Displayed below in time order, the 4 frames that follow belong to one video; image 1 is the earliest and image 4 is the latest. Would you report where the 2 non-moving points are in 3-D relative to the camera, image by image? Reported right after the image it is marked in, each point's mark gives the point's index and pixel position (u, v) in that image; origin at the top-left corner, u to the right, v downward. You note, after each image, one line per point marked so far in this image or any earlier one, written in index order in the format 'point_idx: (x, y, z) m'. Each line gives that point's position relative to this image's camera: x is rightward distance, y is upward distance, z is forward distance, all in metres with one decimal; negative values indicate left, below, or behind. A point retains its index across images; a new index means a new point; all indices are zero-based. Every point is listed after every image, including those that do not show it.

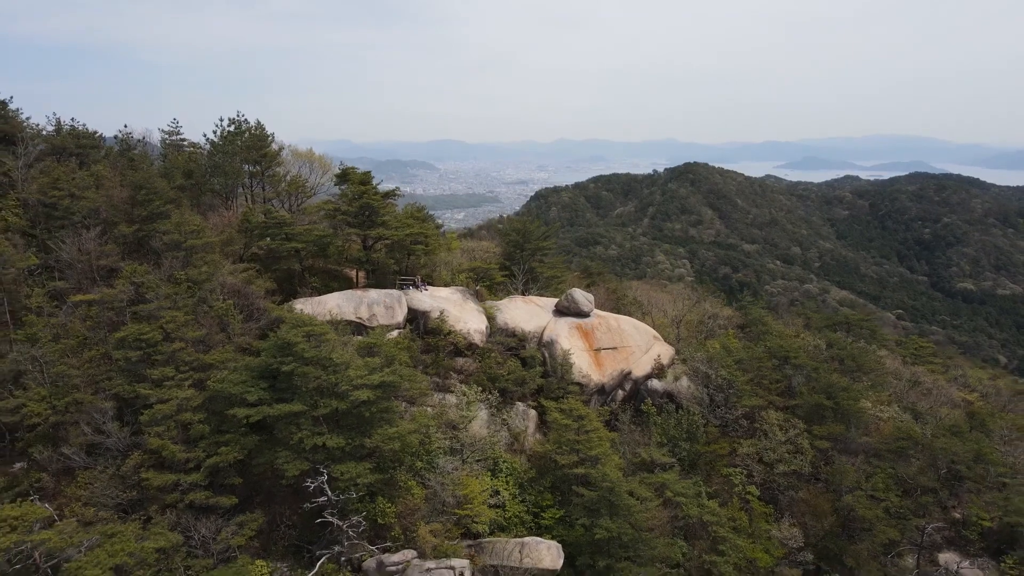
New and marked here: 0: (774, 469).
0: (+7.2, -5.0, +12.9) m
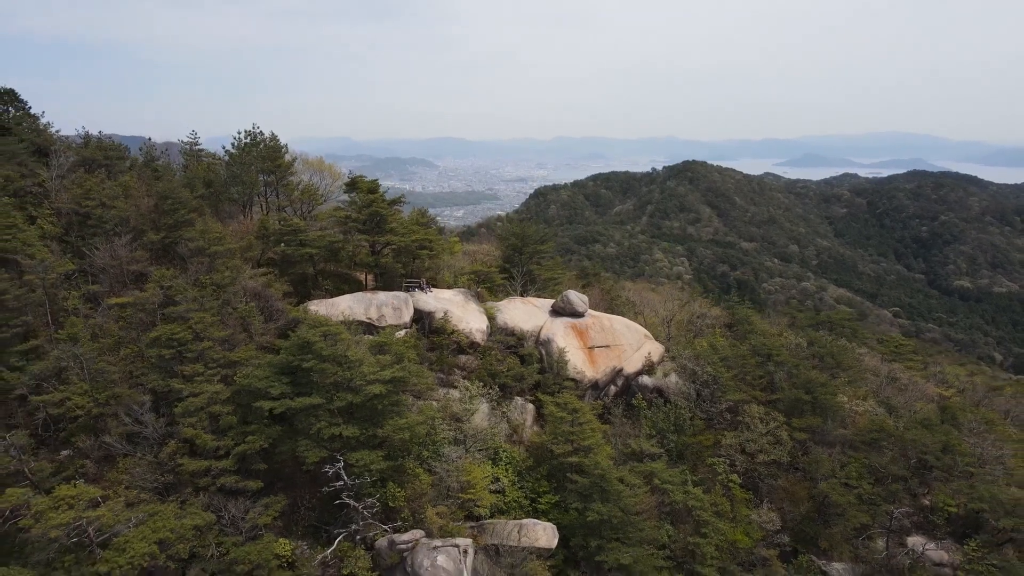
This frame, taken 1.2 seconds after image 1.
0: (+7.2, -5.0, +13.9) m
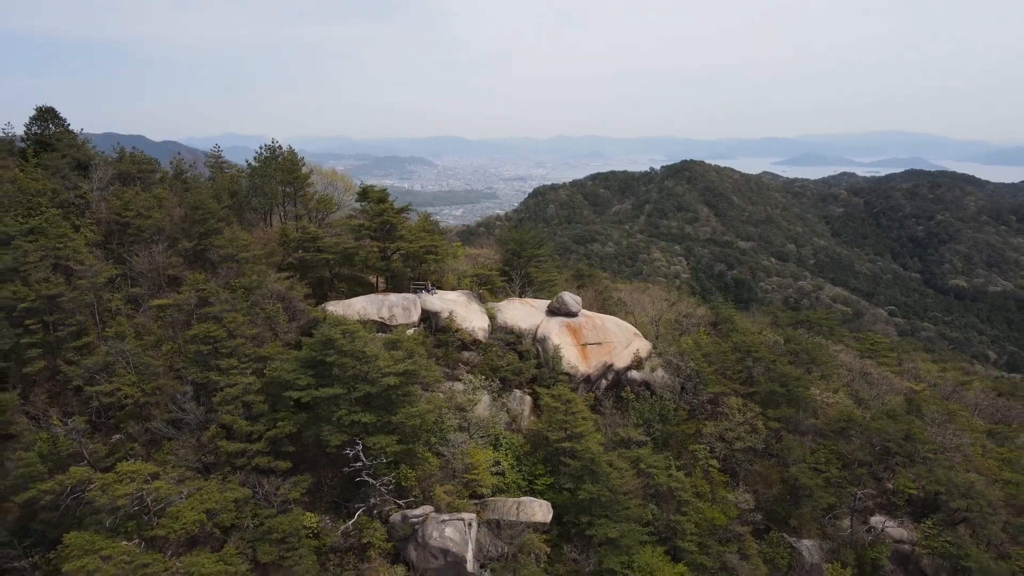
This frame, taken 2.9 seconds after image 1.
0: (+7.2, -5.1, +15.2) m
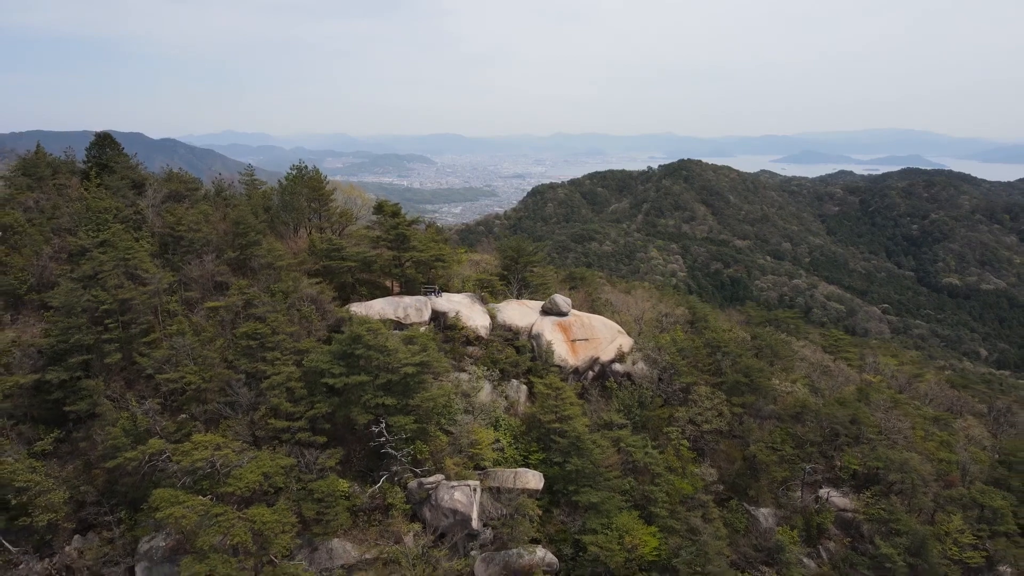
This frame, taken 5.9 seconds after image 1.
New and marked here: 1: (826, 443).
0: (+7.1, -5.2, +17.6) m
1: (+12.0, -5.9, +17.9) m
